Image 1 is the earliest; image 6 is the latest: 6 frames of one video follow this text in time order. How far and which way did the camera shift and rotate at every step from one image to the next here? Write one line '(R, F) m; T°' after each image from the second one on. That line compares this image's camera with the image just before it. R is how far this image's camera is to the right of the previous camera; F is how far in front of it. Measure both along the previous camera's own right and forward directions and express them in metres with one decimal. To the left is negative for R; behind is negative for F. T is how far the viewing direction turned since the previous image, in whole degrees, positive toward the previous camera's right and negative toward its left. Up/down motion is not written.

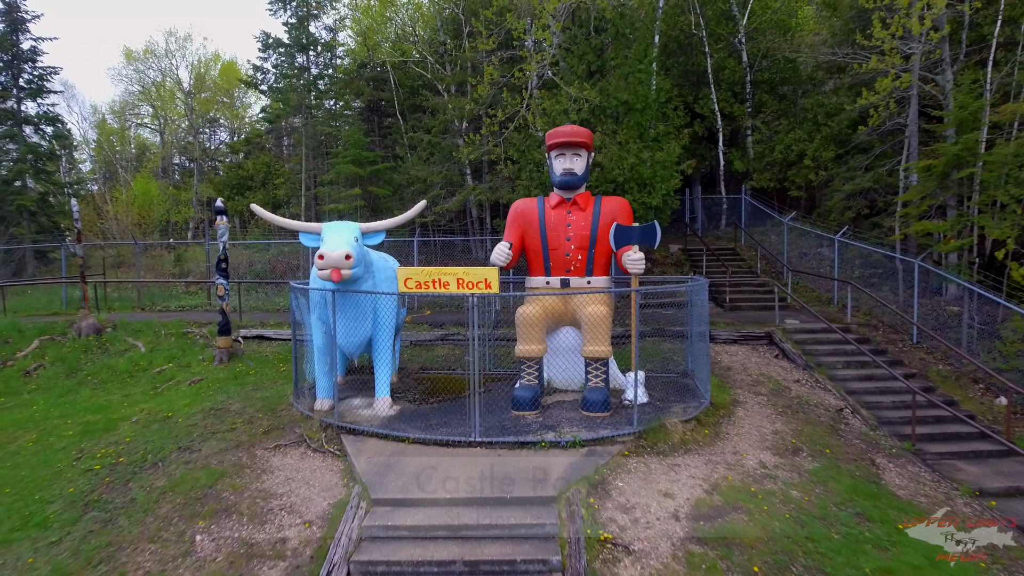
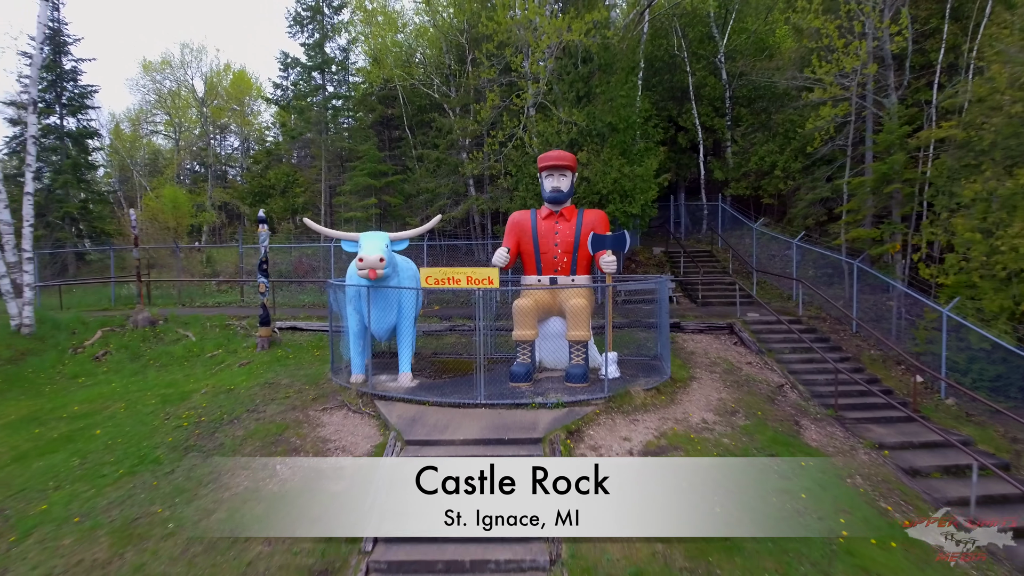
(0.0, -1.8) m; 0°
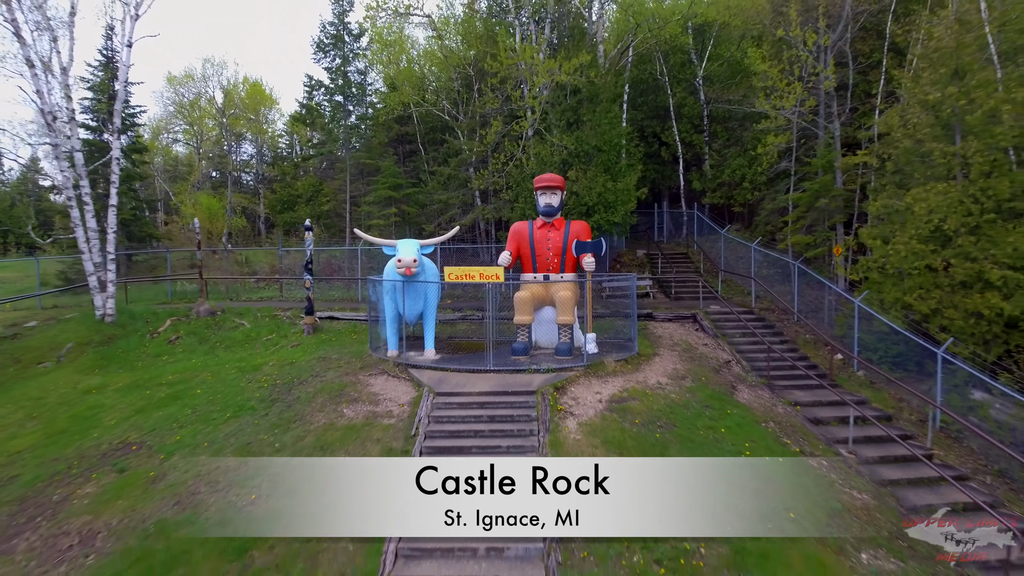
(0.0, -2.6) m; 0°
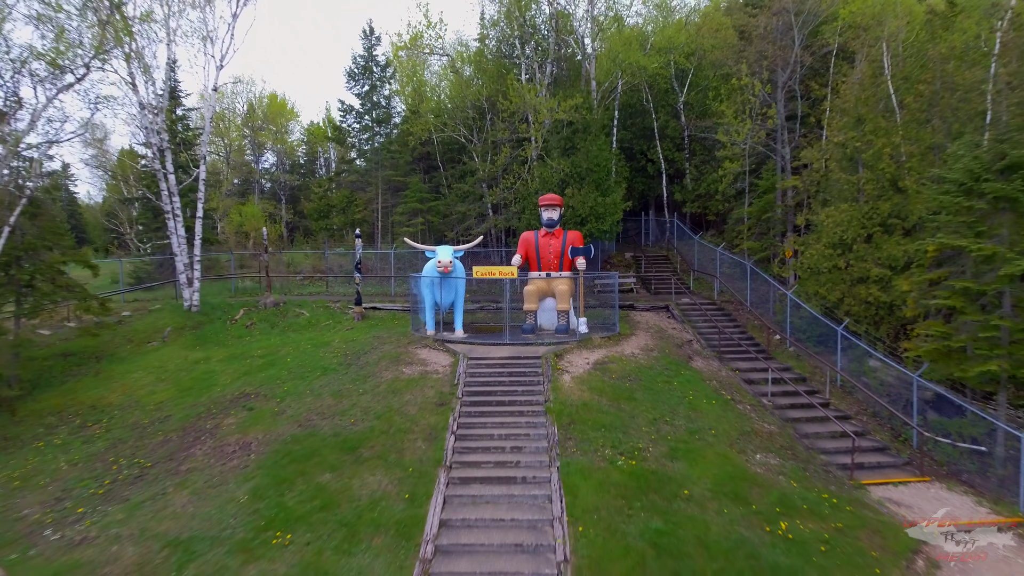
(-0.2, -3.7) m; 0°
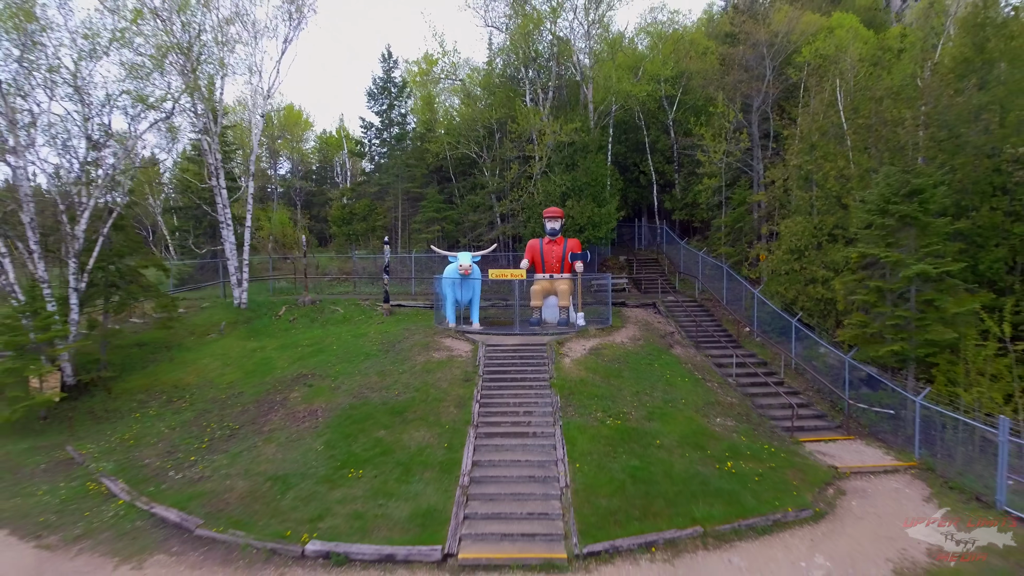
(-0.2, -2.9) m; 0°
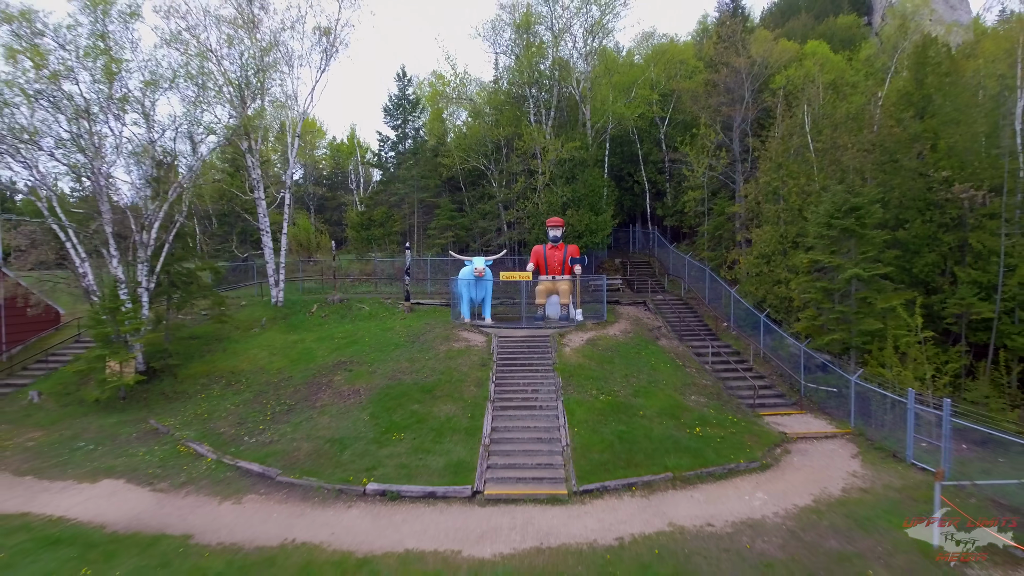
(-0.2, -2.8) m; 0°
